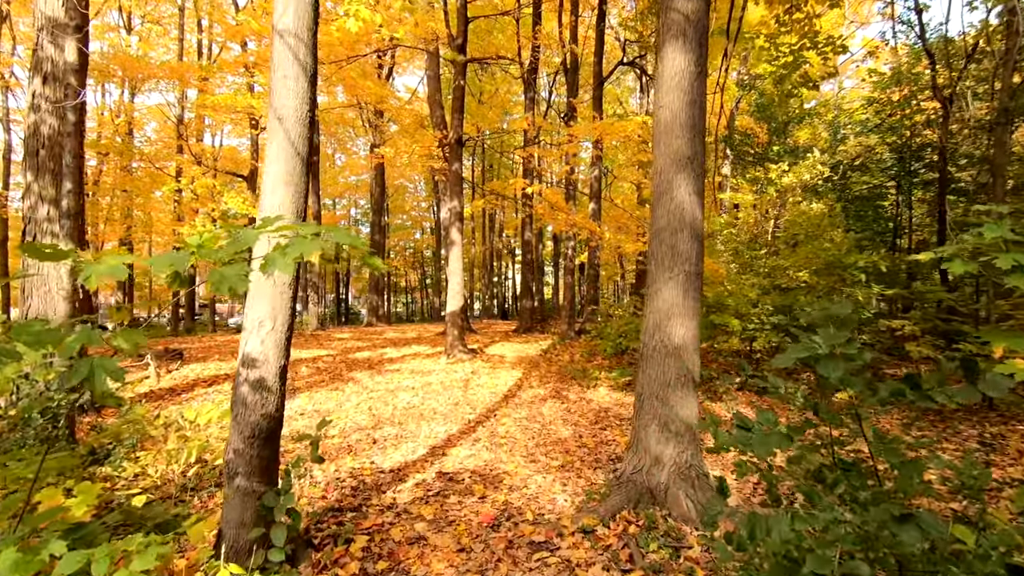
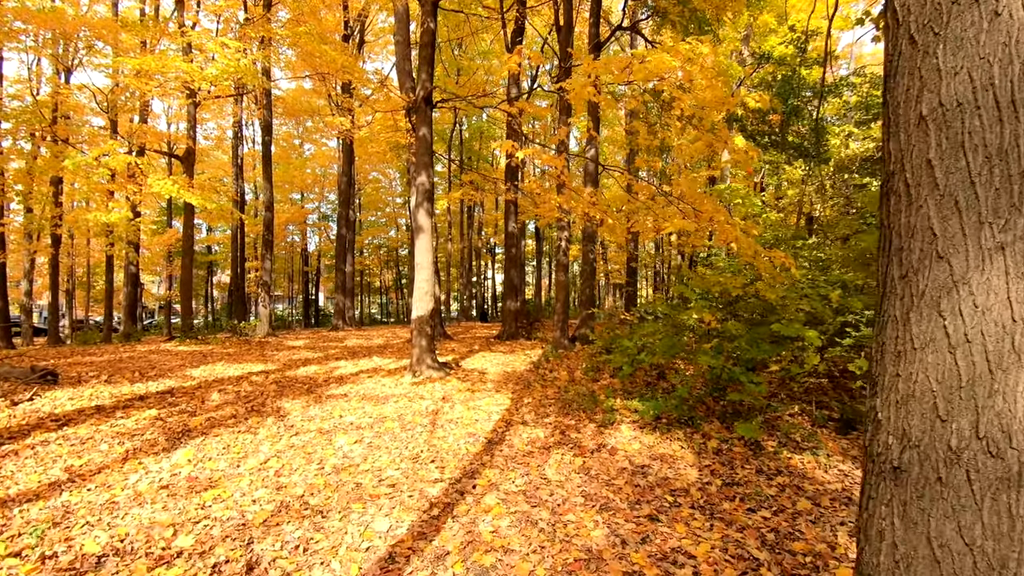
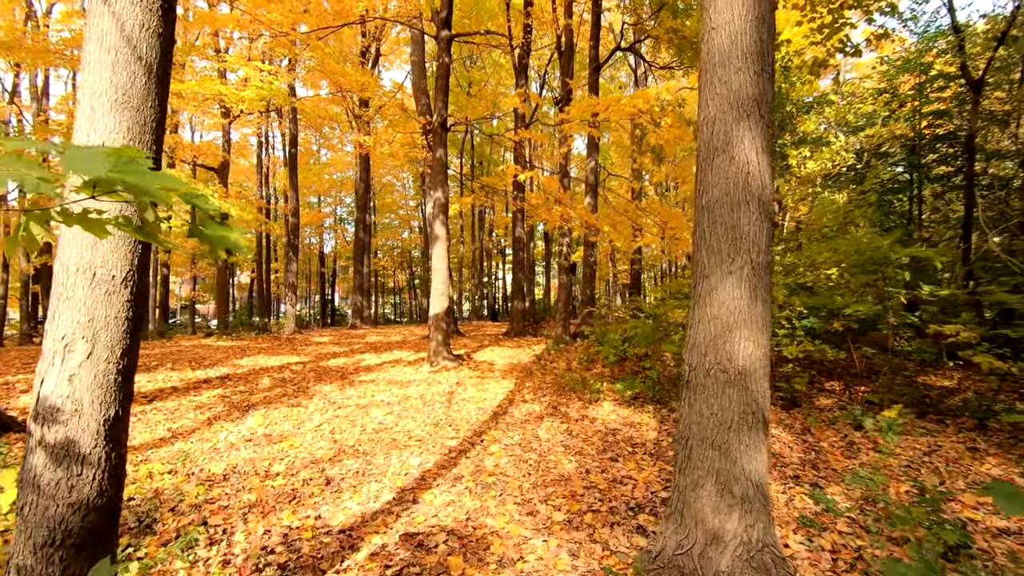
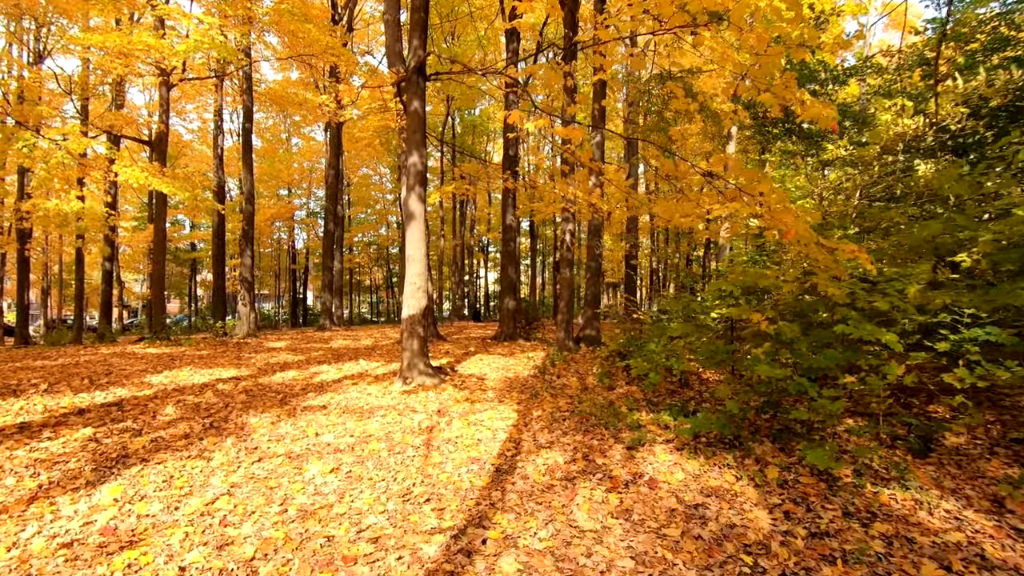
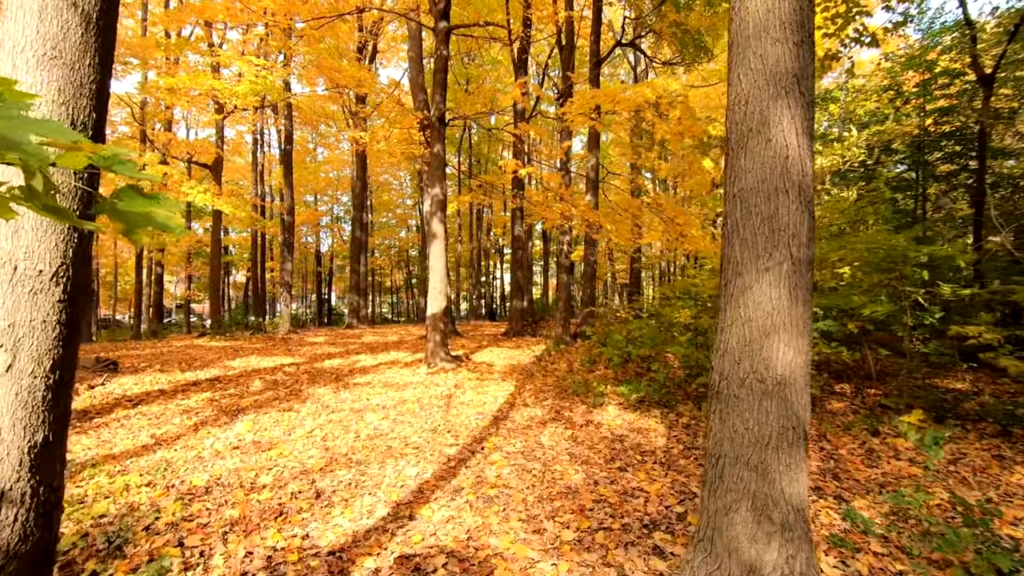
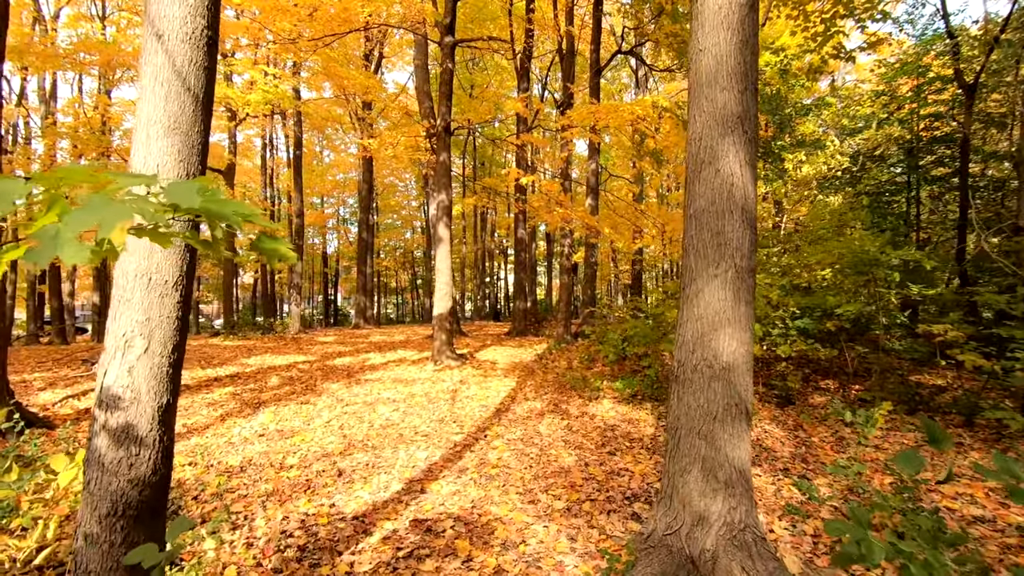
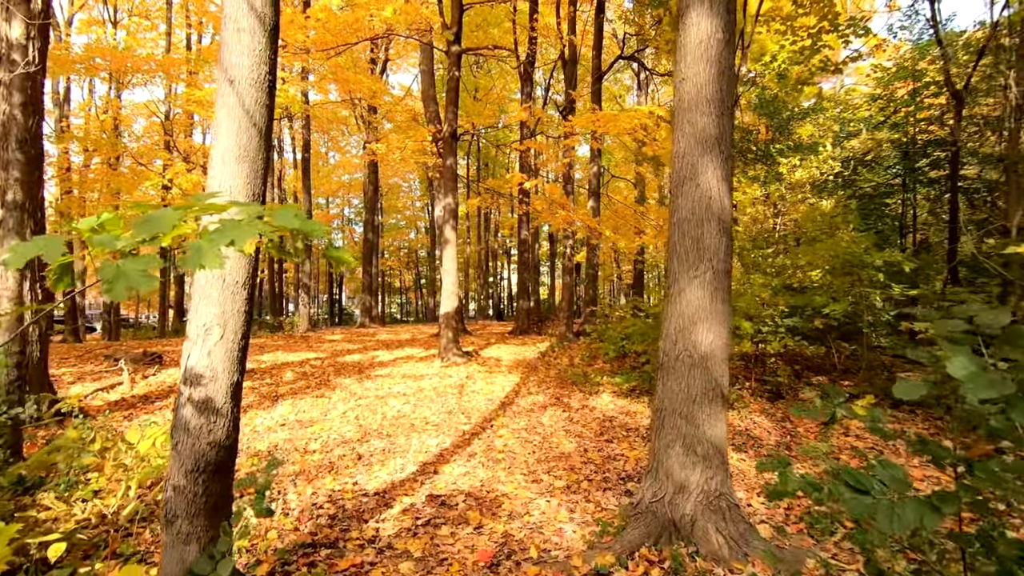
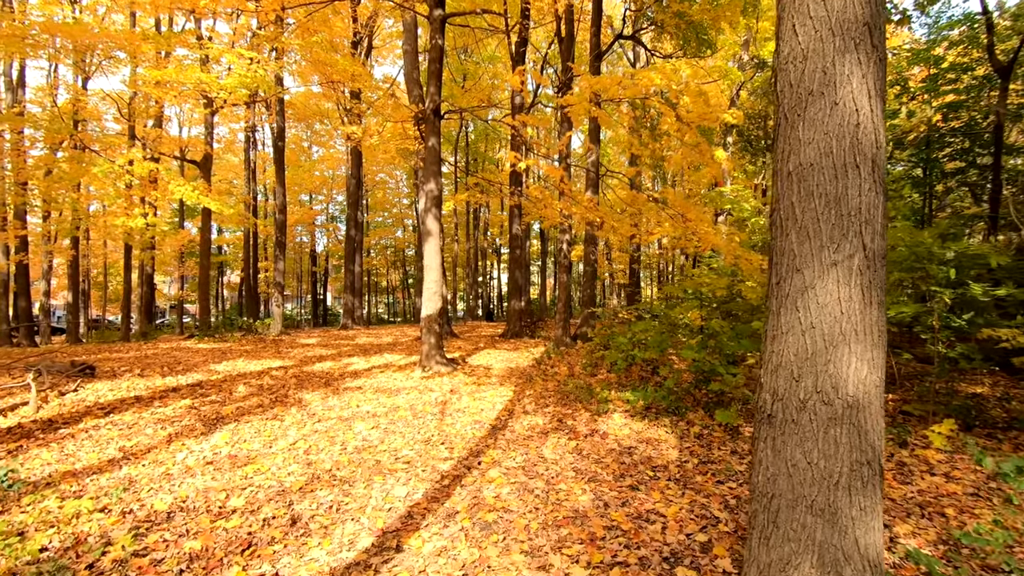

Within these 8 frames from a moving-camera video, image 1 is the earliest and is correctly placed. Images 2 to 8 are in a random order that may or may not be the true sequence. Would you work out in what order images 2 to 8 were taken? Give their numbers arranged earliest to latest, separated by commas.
7, 6, 3, 5, 8, 2, 4
